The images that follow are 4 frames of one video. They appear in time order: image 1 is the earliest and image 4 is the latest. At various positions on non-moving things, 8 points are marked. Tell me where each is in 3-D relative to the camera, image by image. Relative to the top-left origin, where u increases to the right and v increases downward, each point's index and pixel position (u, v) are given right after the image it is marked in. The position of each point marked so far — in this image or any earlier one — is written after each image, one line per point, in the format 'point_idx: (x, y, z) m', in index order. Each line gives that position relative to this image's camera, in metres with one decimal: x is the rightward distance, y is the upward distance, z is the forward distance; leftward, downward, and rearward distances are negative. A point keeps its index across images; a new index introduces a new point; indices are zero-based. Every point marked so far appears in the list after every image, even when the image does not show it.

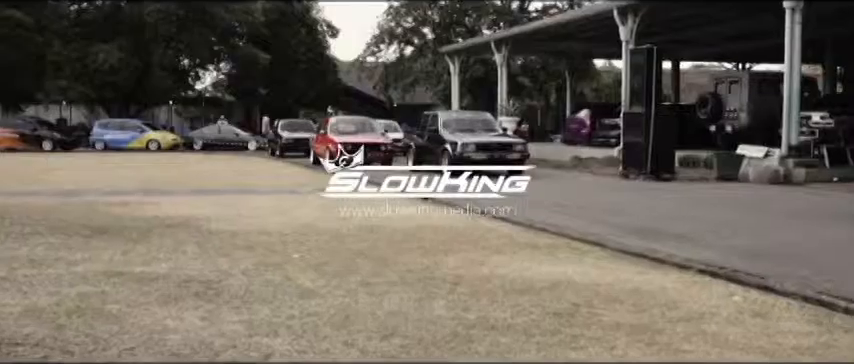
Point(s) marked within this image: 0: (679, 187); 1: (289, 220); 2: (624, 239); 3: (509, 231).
0: (+5.3, -0.1, +19.6) m
1: (-1.7, -0.5, +10.9) m
2: (+2.4, -0.7, +11.0) m
3: (+1.0, -0.6, +10.7) m
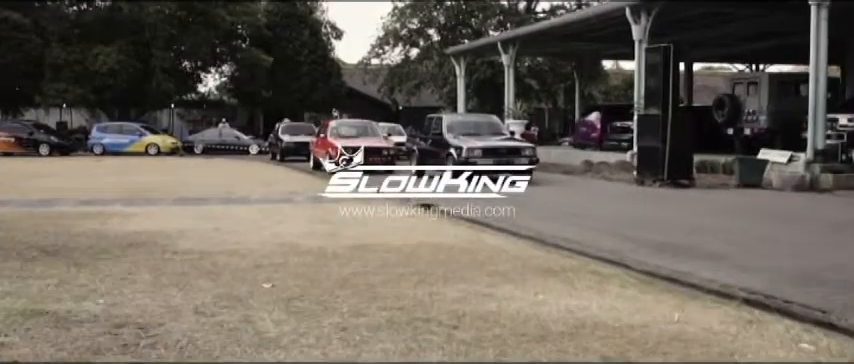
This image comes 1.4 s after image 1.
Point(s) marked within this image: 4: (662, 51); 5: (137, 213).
0: (+5.4, -0.2, +18.3) m
1: (-1.7, -0.6, +9.7) m
2: (+2.3, -0.8, +9.7) m
3: (+0.9, -0.7, +9.5) m
4: (+5.0, +2.8, +19.6) m
5: (-4.2, -0.4, +13.1) m
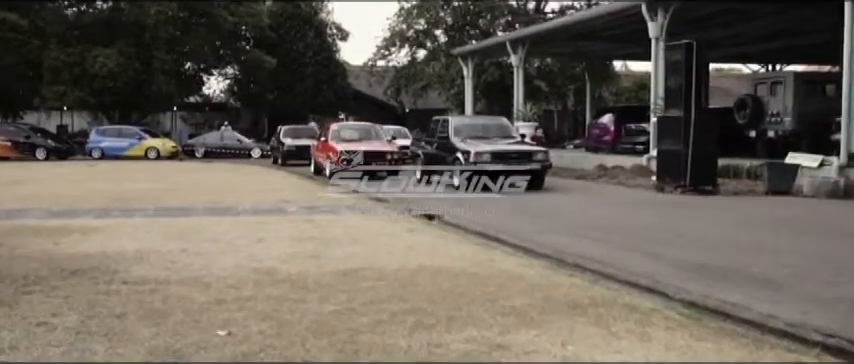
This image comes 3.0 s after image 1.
0: (+5.5, -0.4, +16.8) m
1: (-1.7, -0.7, +8.2) m
2: (+2.4, -0.9, +8.2) m
3: (+0.9, -0.8, +8.0) m
4: (+5.1, +2.7, +18.2) m
5: (-4.1, -0.6, +11.7) m
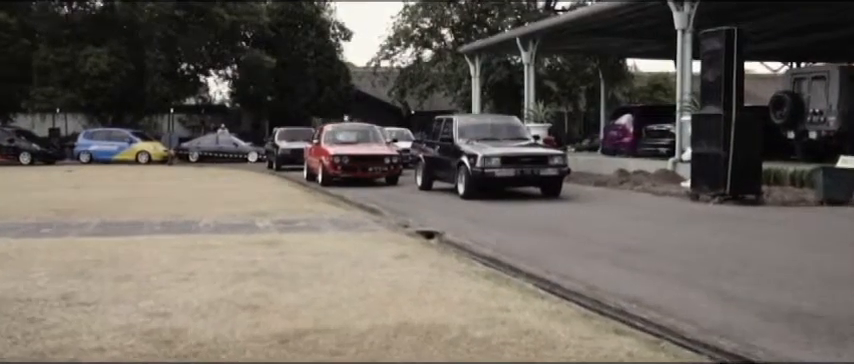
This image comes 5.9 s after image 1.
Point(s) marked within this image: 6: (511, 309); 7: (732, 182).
0: (+5.5, -0.5, +14.1) m
1: (-1.7, -0.8, +5.6) m
2: (+2.3, -1.0, +5.6) m
3: (+0.9, -0.9, +5.4) m
4: (+5.1, +2.5, +15.5) m
5: (-4.2, -0.7, +9.1) m
6: (+0.6, -0.9, +6.4) m
7: (+5.3, 0.0, +15.7) m
